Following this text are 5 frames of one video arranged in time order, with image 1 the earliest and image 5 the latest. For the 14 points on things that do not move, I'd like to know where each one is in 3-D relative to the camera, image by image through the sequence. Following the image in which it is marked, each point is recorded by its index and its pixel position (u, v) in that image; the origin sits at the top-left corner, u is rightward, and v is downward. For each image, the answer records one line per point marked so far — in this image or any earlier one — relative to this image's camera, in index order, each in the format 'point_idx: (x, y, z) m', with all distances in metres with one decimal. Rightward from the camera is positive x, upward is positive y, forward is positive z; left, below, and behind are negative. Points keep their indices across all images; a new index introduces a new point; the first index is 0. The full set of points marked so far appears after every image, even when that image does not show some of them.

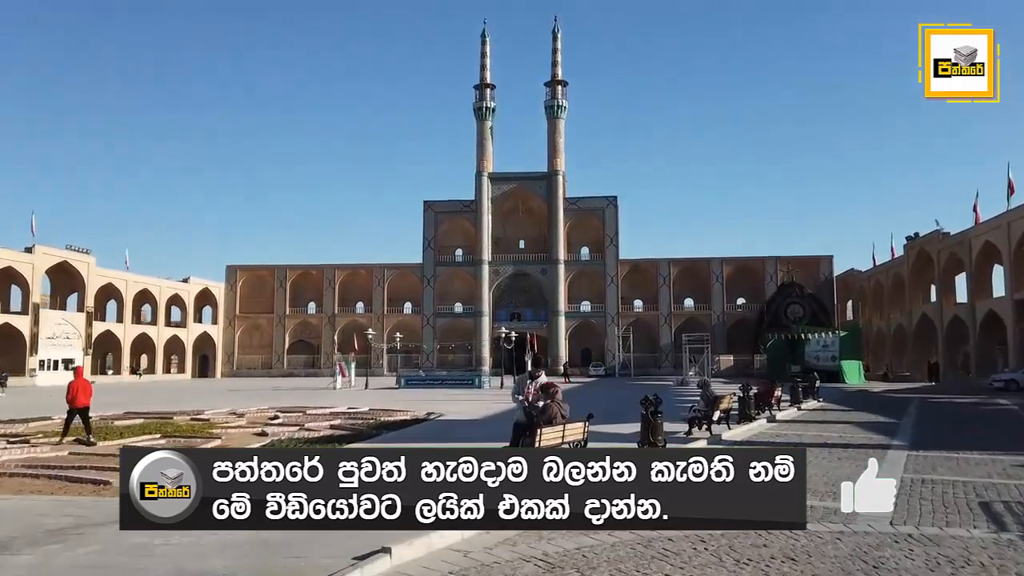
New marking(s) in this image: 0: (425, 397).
0: (-2.3, -2.8, +19.6) m
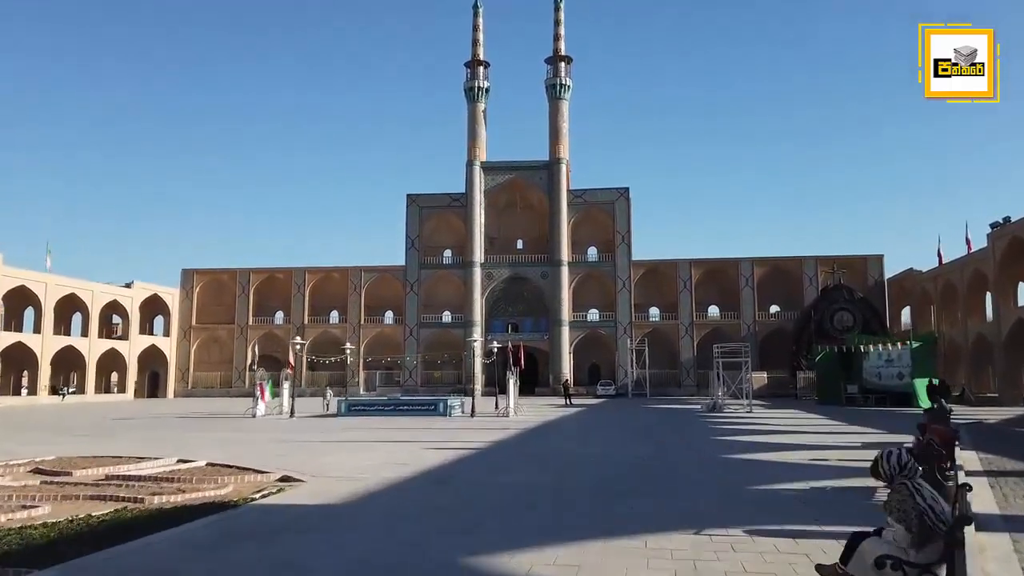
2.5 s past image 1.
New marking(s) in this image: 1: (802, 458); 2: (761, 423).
0: (-2.9, -2.6, +13.4) m
1: (+3.4, -2.0, +9.1) m
2: (+6.2, -3.3, +19.3) m
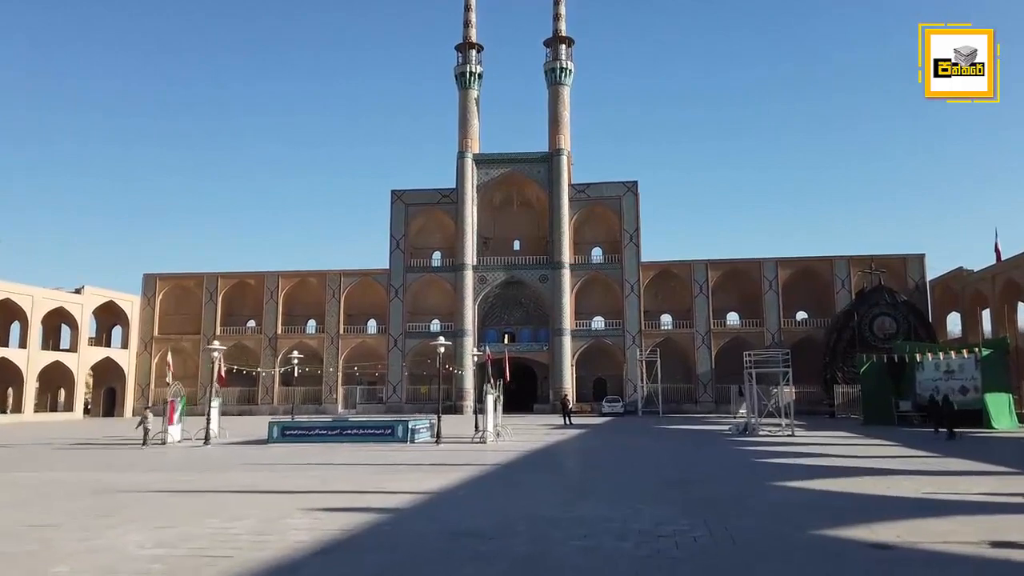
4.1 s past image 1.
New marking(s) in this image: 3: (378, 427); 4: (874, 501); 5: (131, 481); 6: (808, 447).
0: (-3.4, -2.3, +9.4) m
1: (+3.0, -1.7, +5.0) m
2: (+5.8, -3.1, +15.2) m
3: (-2.5, -2.6, +14.5) m
4: (+3.2, -1.9, +6.8) m
5: (-4.3, -2.2, +9.0) m
6: (+5.6, -3.1, +14.7) m
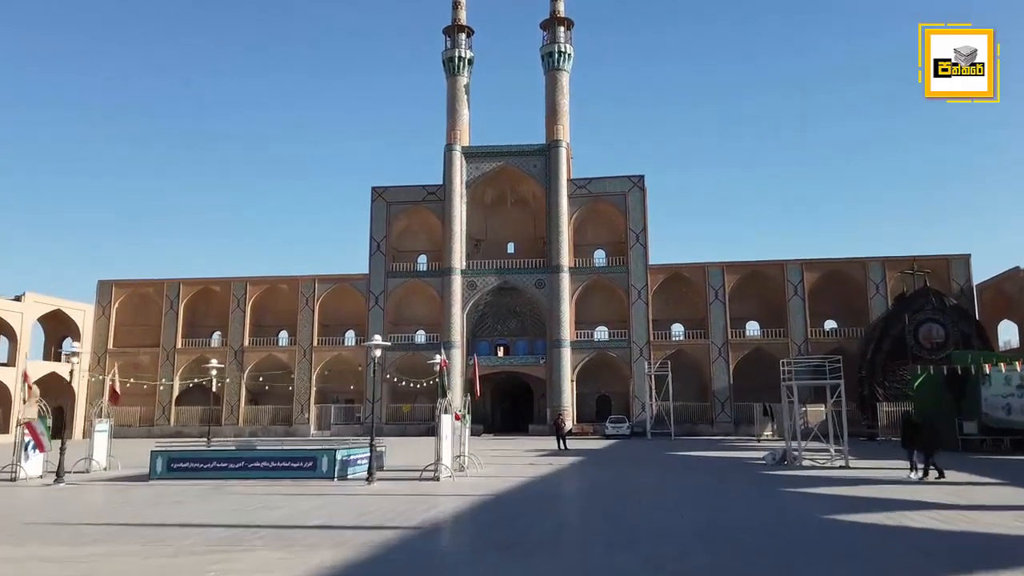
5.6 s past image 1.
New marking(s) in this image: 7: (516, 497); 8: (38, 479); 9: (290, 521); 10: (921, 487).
0: (-3.9, -1.9, +5.7) m
1: (+2.4, -1.2, +1.3) m
2: (+5.3, -2.9, +11.3) m
3: (-3.0, -2.4, +10.8) m
4: (+2.6, -1.5, +3.1) m
5: (-4.9, -1.9, +5.3) m
6: (+5.1, -2.8, +10.8) m
7: (+0.1, -2.9, +10.9) m
8: (-7.0, -2.8, +11.6) m
9: (-2.0, -2.1, +7.0) m
10: (+5.4, -2.7, +10.4) m
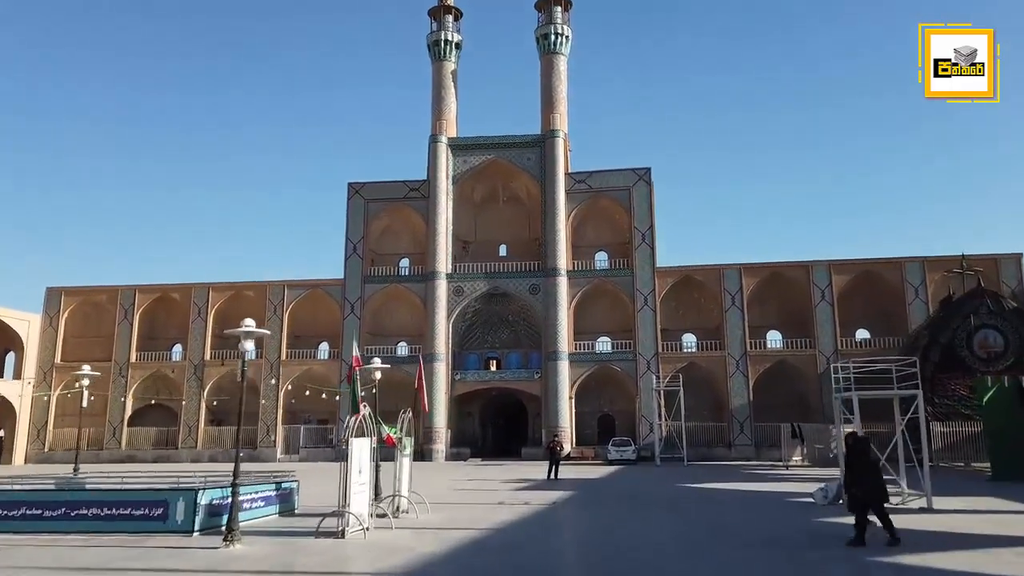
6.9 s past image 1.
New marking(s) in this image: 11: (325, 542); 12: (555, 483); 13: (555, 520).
0: (-4.5, -1.5, +2.3) m
1: (+1.8, -0.6, -2.1) m
2: (+4.8, -2.6, +7.8) m
3: (-3.6, -2.1, +7.4) m
4: (+2.0, -0.9, -0.4) m
5: (-5.4, -1.4, +1.9) m
6: (+4.6, -2.5, +7.4) m
7: (-0.4, -2.6, +7.4) m
8: (-7.5, -2.5, +8.2) m
9: (-2.5, -1.7, +3.6) m
10: (+4.9, -2.3, +6.9) m
11: (-1.6, -2.3, +7.0) m
12: (+0.8, -3.9, +15.3) m
13: (+0.4, -3.2, +10.7) m
